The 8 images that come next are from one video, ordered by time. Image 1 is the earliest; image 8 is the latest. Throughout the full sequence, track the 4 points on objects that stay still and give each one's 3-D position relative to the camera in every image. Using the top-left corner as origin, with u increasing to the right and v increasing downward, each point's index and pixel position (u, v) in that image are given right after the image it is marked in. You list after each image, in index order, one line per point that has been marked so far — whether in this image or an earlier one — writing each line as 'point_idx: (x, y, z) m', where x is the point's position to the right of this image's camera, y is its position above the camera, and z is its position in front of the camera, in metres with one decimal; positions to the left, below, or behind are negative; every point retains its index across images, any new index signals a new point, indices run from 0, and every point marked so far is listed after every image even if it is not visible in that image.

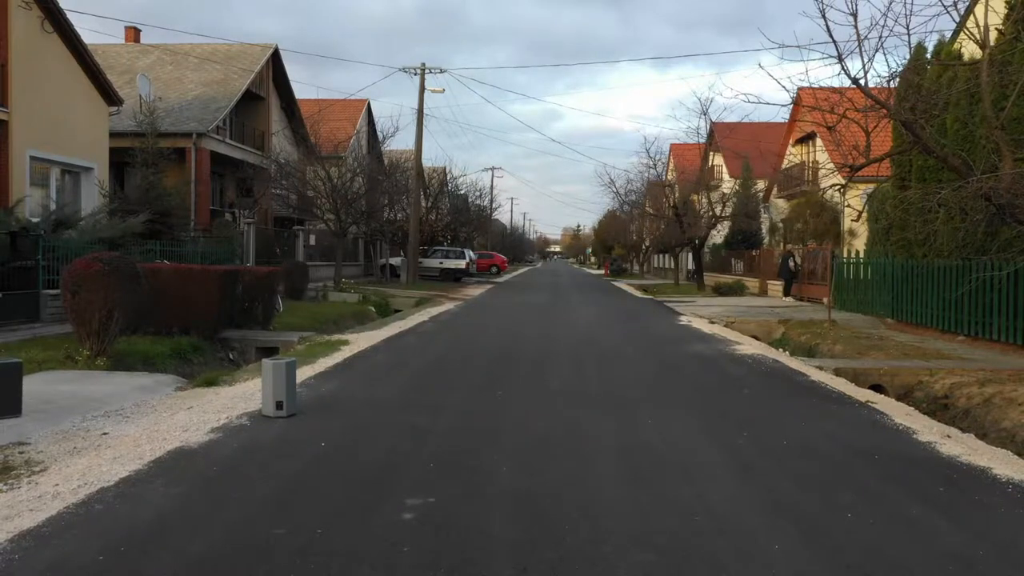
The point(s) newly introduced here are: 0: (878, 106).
0: (+4.7, +2.3, +12.5) m
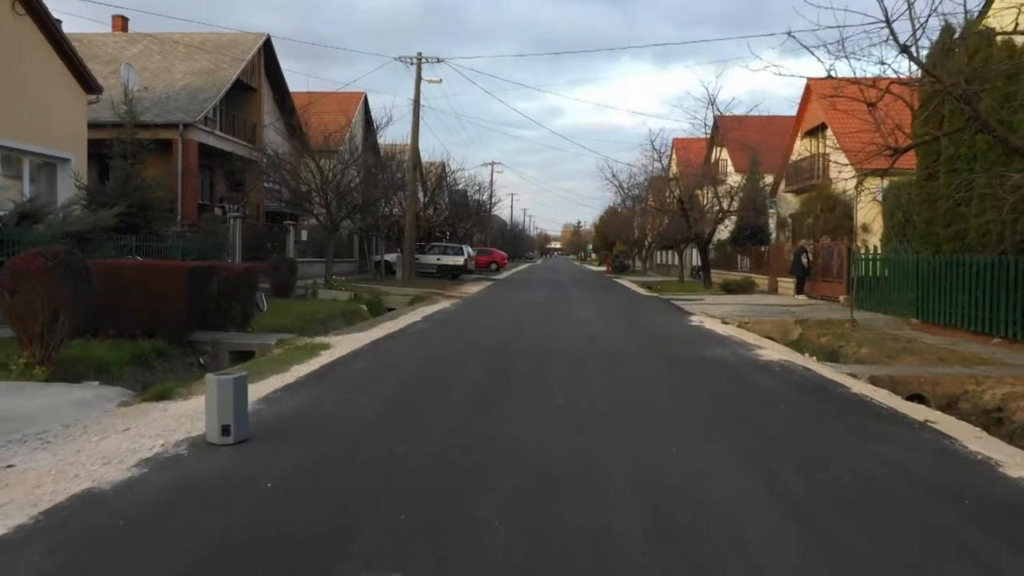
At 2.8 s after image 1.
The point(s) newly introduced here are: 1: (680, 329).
0: (+4.7, +2.4, +11.1) m
1: (+3.3, -0.8, +18.9) m
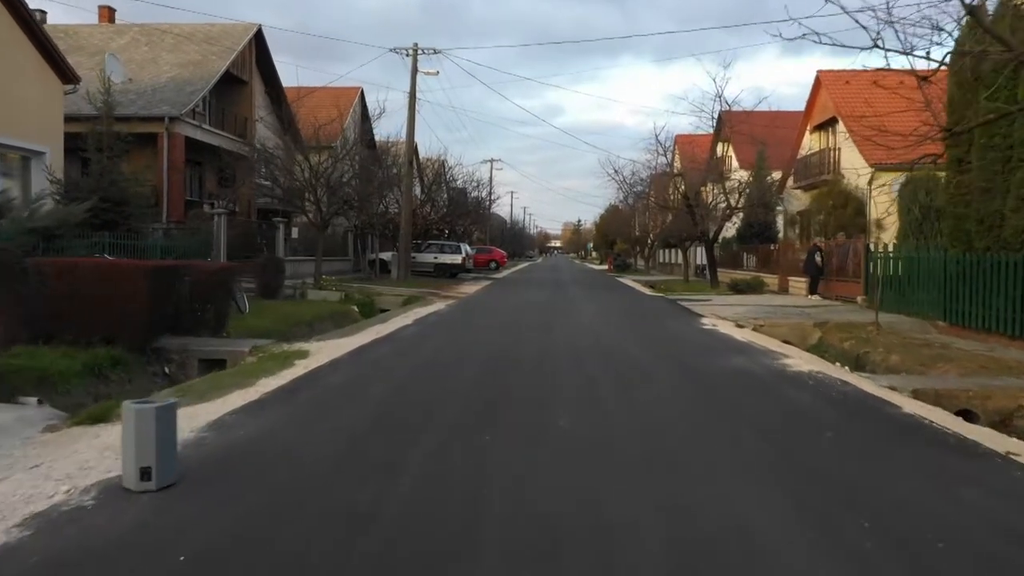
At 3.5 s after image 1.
0: (+4.7, +2.3, +9.7) m
1: (+3.3, -0.8, +17.6) m
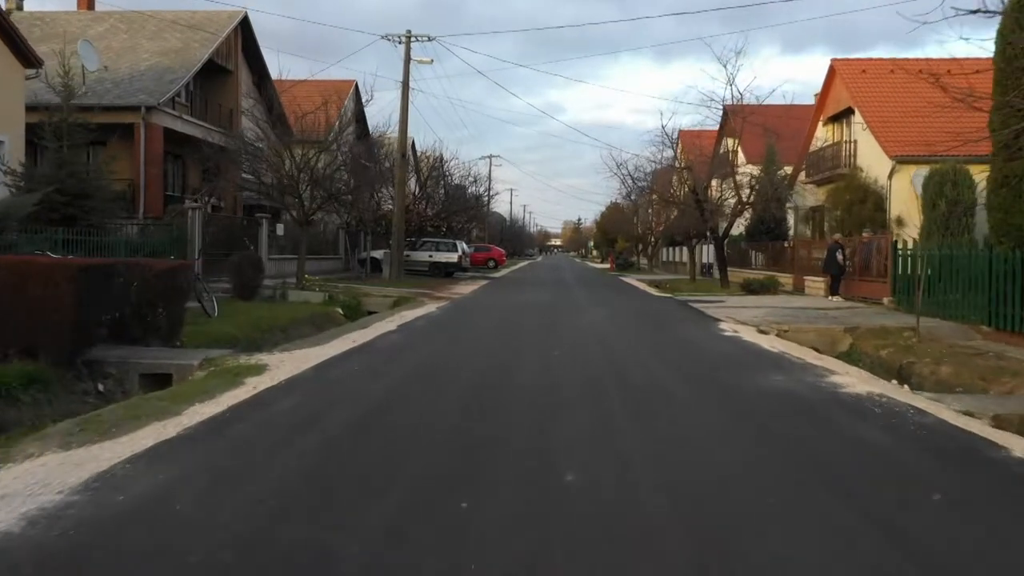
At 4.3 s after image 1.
0: (+4.6, +2.3, +7.8) m
1: (+3.2, -0.9, +15.7) m
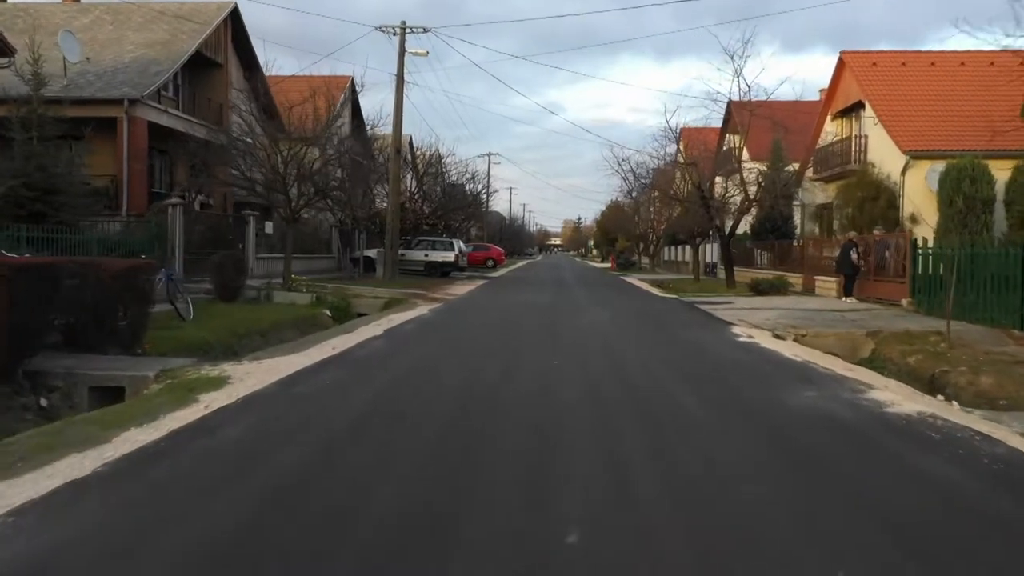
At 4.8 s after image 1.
0: (+4.6, +2.3, +6.6) m
1: (+3.2, -0.9, +14.4) m
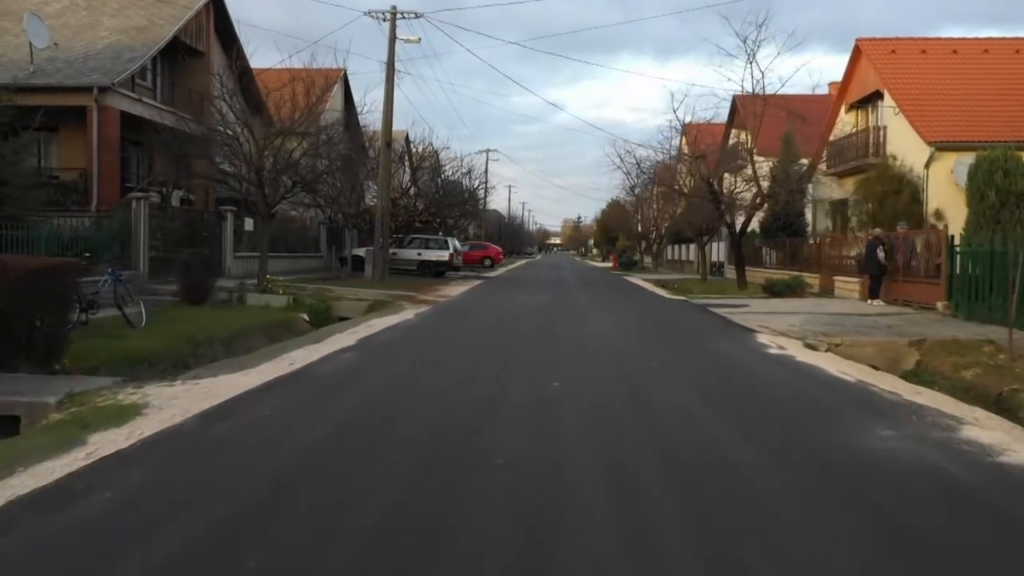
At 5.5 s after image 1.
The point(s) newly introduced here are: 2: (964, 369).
0: (+4.5, +2.2, +4.6) m
1: (+3.1, -0.9, +12.5) m
2: (+5.9, -1.0, +12.6) m
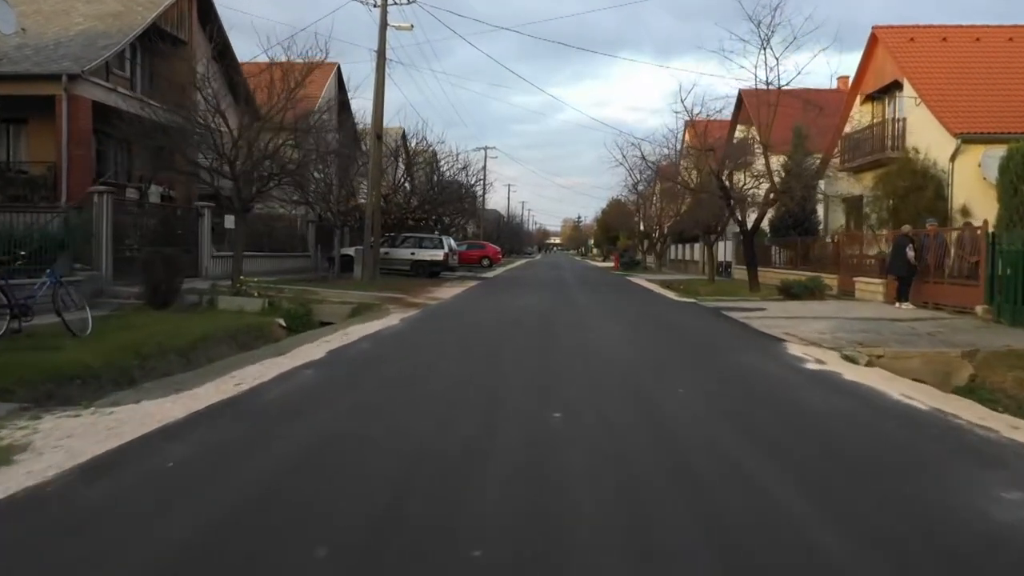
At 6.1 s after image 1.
0: (+4.4, +2.2, +2.9) m
1: (+3.0, -1.0, +10.7) m
2: (+5.8, -1.1, +10.8) m
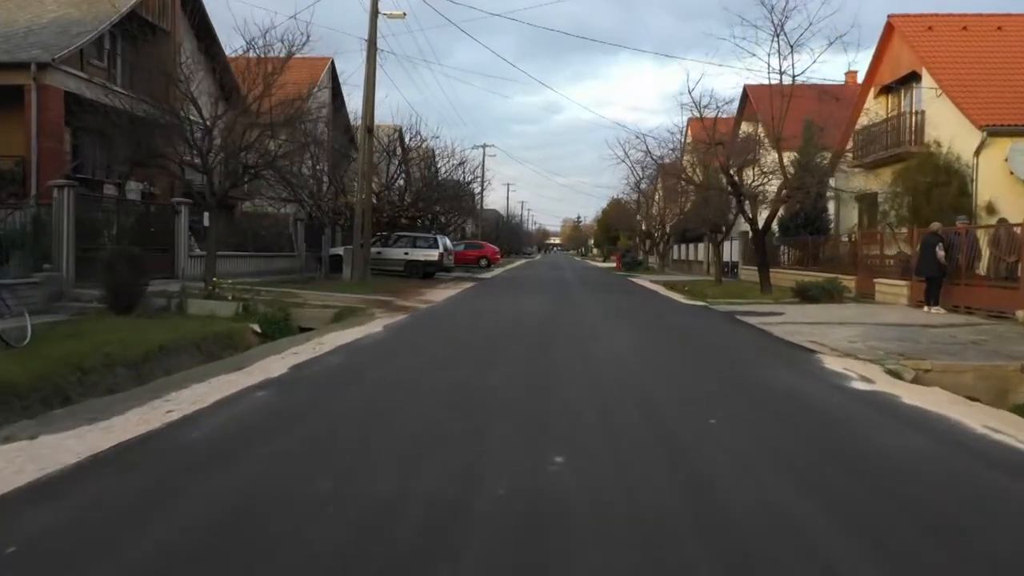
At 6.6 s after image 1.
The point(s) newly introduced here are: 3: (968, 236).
0: (+4.3, +2.1, +1.3) m
1: (+2.9, -1.0, +9.2) m
2: (+5.7, -1.1, +9.3) m
3: (+8.7, +0.9, +18.4) m
